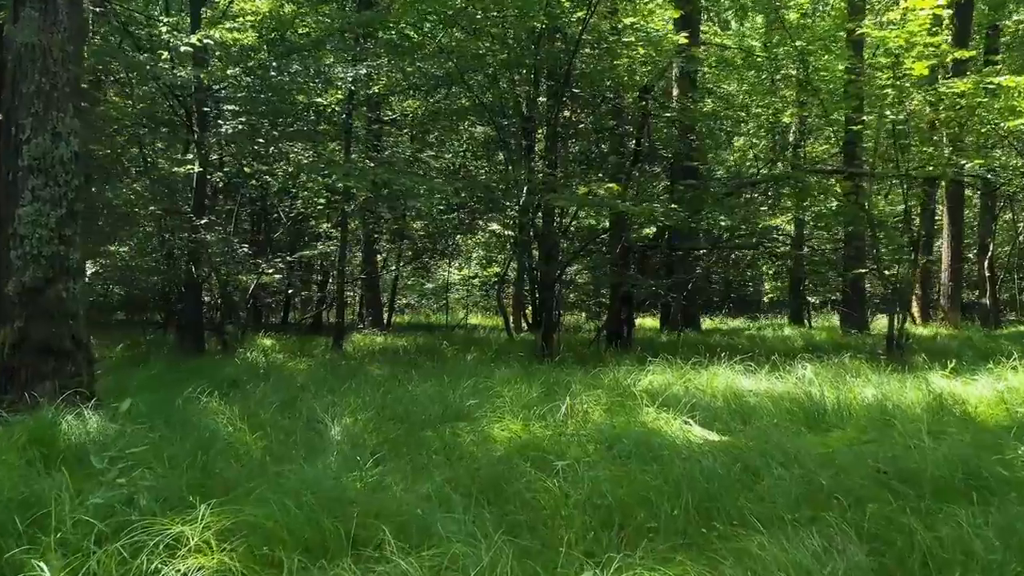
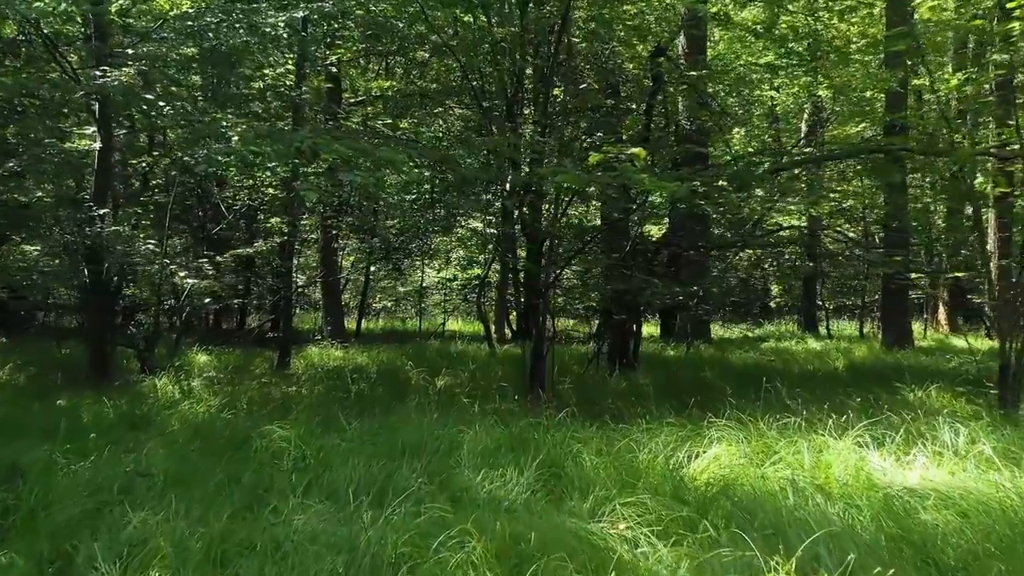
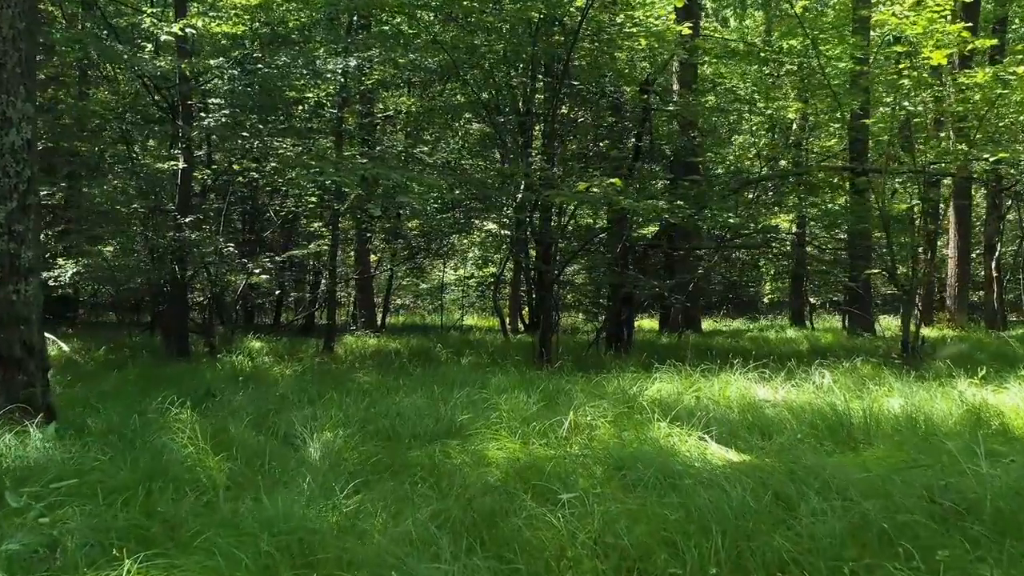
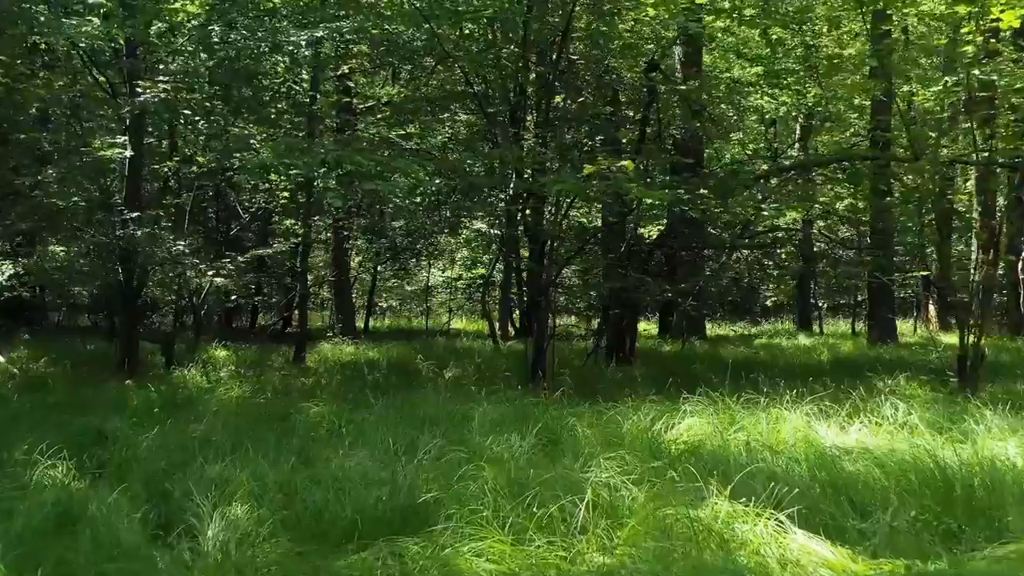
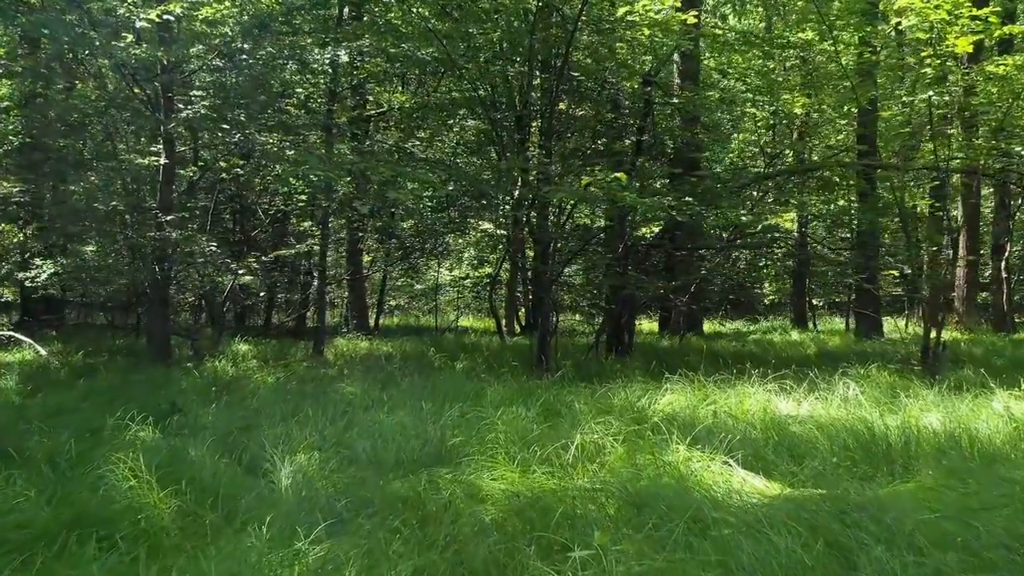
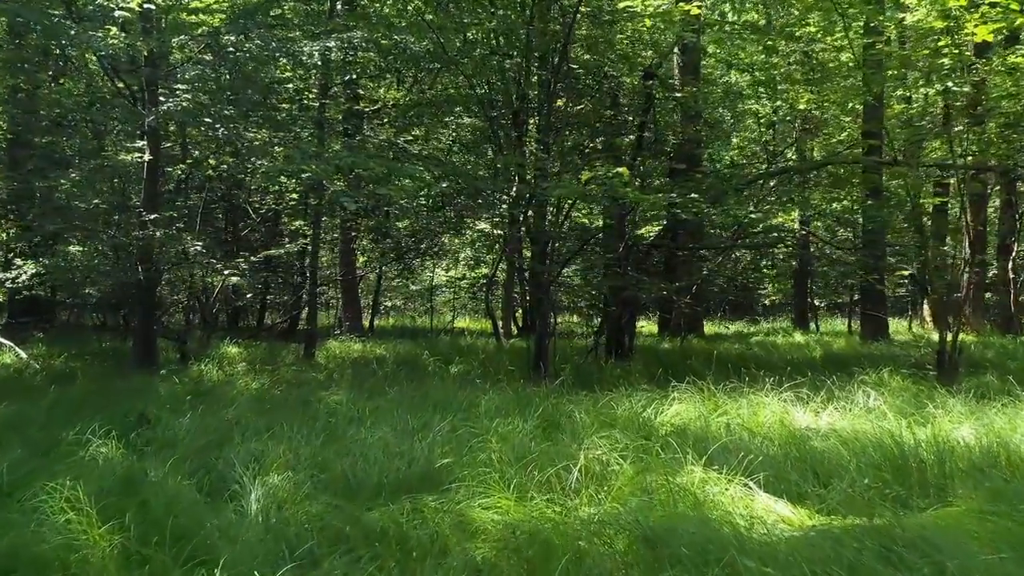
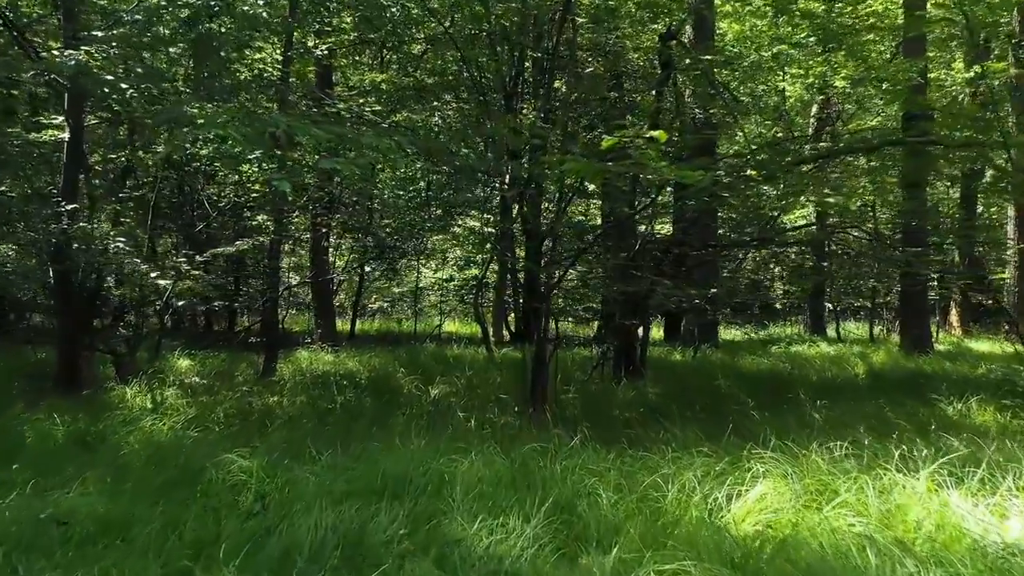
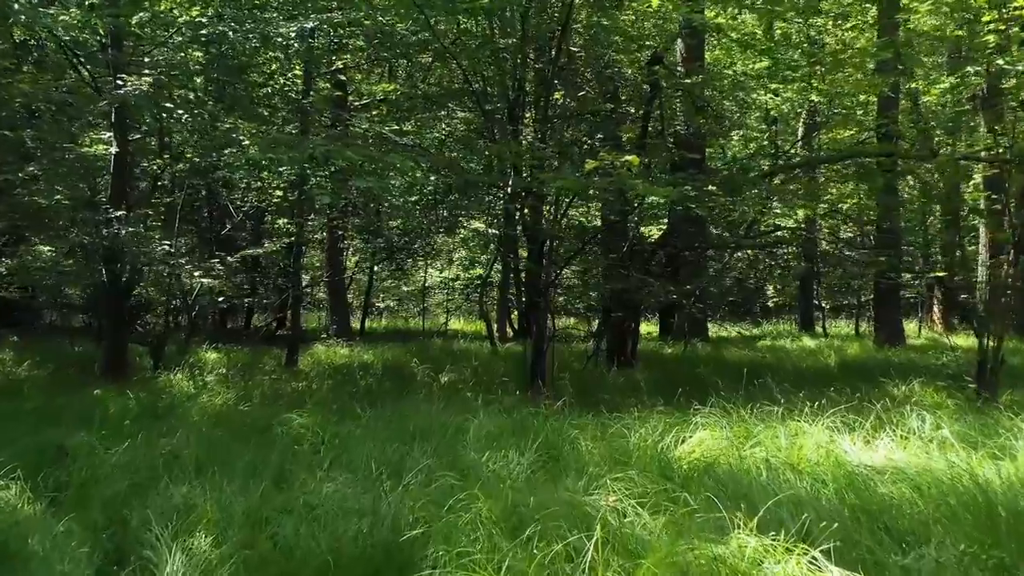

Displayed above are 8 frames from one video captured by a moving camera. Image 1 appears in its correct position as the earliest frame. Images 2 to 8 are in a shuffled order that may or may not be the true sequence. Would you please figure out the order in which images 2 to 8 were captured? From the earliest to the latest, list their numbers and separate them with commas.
3, 5, 6, 4, 8, 2, 7
